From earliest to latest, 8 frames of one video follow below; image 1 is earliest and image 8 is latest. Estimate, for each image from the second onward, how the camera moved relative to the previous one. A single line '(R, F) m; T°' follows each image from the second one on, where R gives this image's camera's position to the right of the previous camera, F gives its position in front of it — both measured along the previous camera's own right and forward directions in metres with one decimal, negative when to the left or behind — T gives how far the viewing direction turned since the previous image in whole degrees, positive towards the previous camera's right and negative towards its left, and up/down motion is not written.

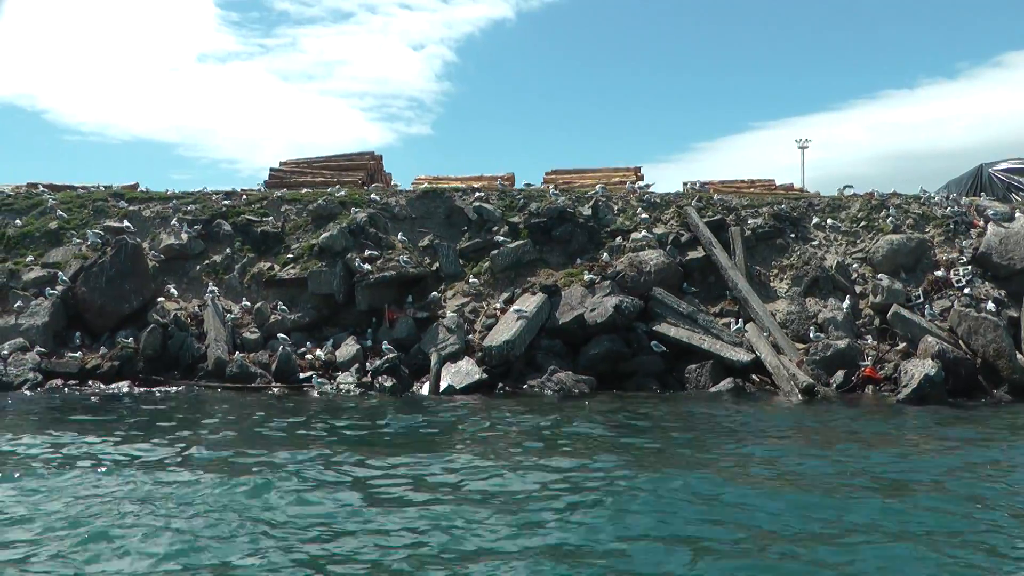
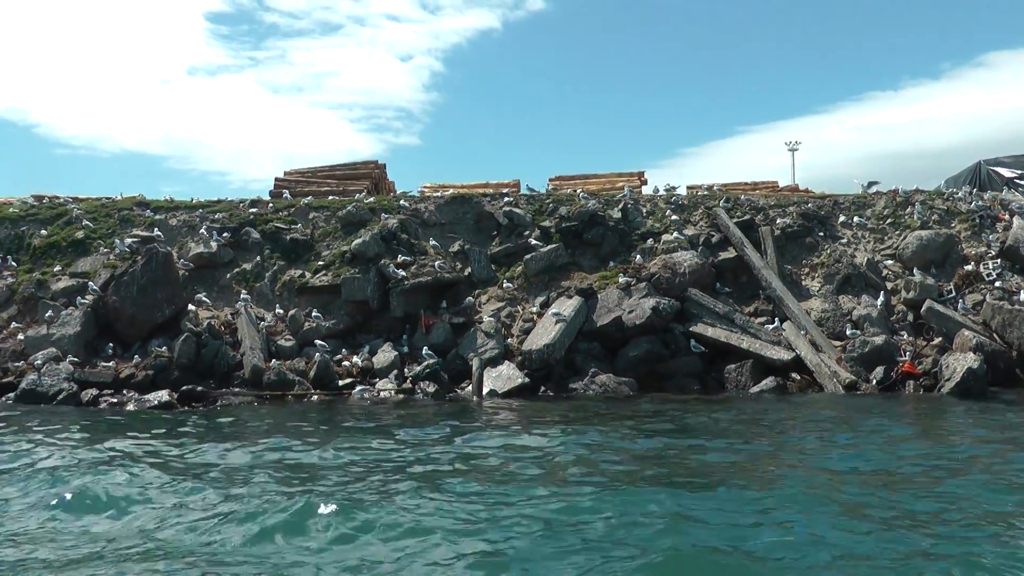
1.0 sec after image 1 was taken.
(-0.7, +0.1) m; +1°
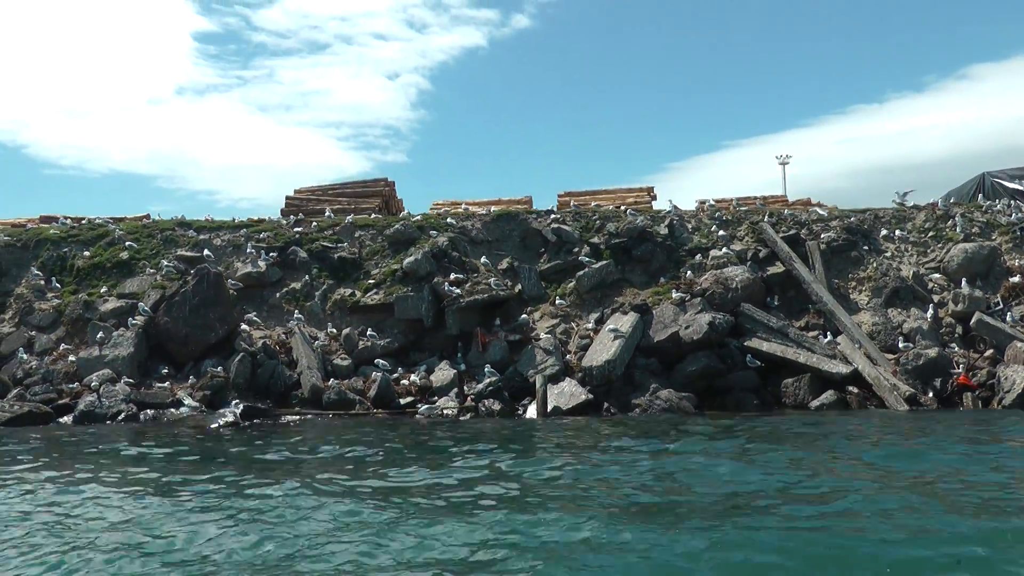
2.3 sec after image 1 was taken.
(-1.0, +0.1) m; +1°
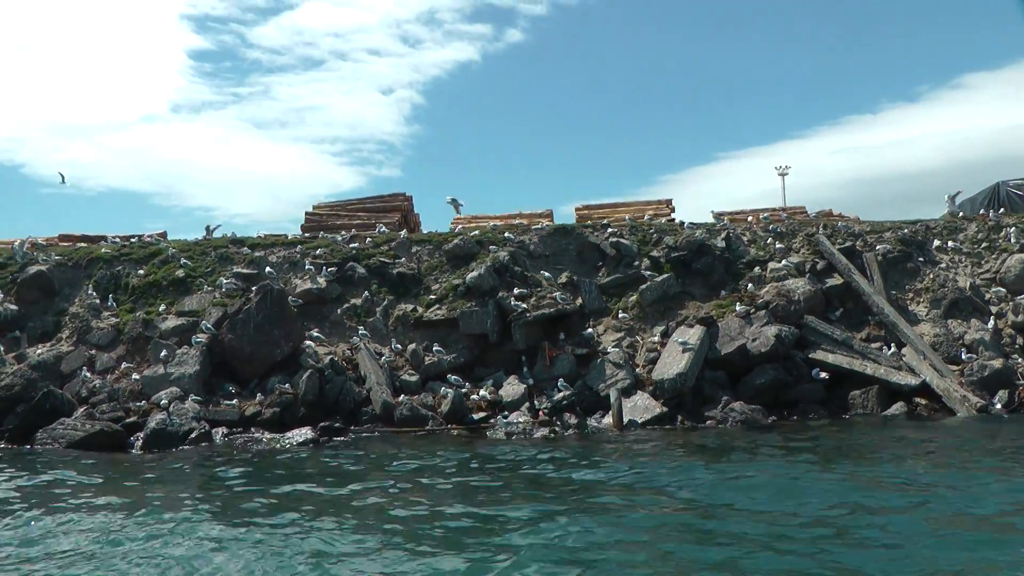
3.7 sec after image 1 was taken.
(-1.1, 0.0) m; +1°
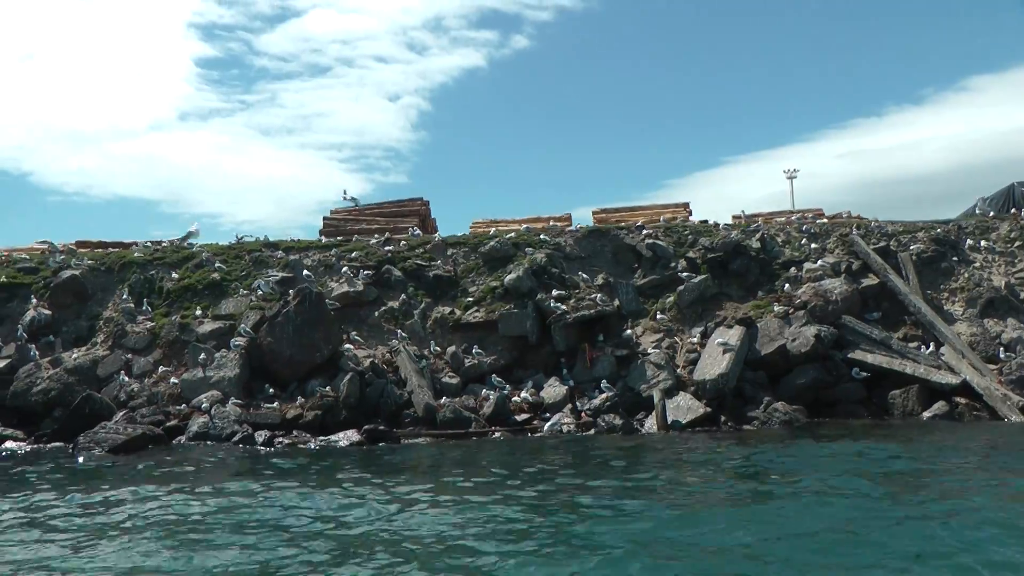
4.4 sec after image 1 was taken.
(-0.5, 0.0) m; 0°
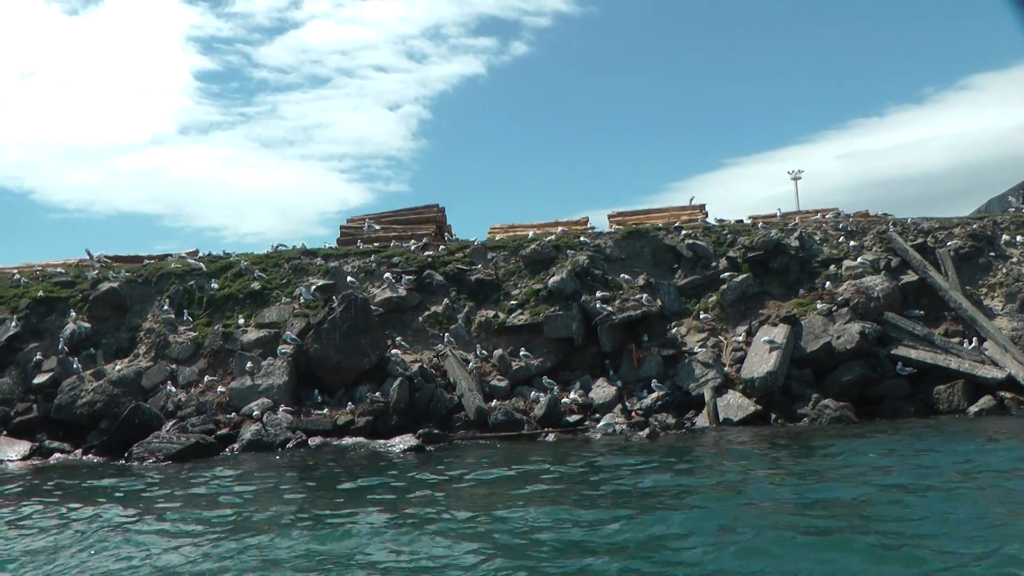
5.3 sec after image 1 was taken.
(-0.6, -0.1) m; 0°
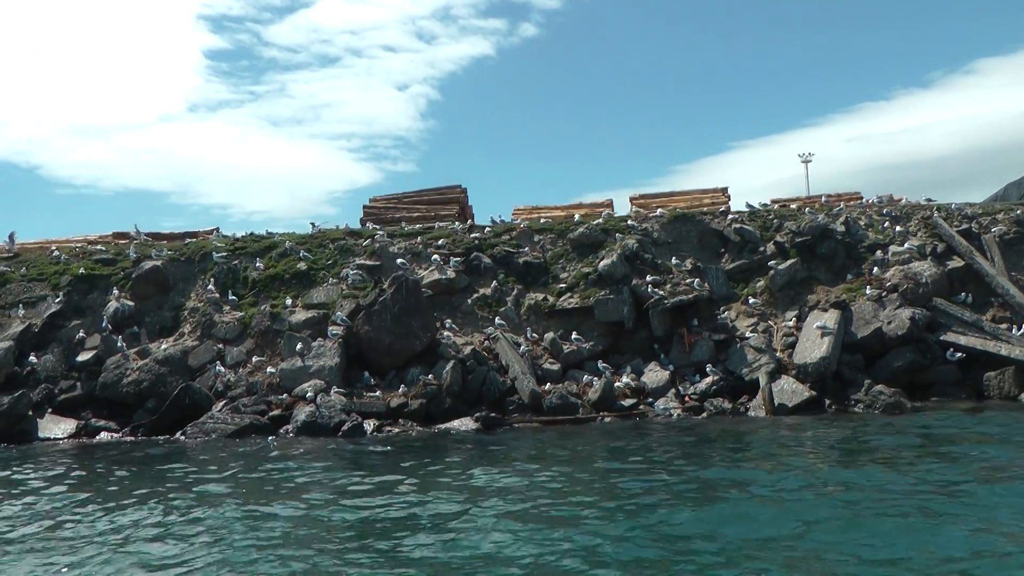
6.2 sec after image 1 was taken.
(-0.7, 0.0) m; 0°
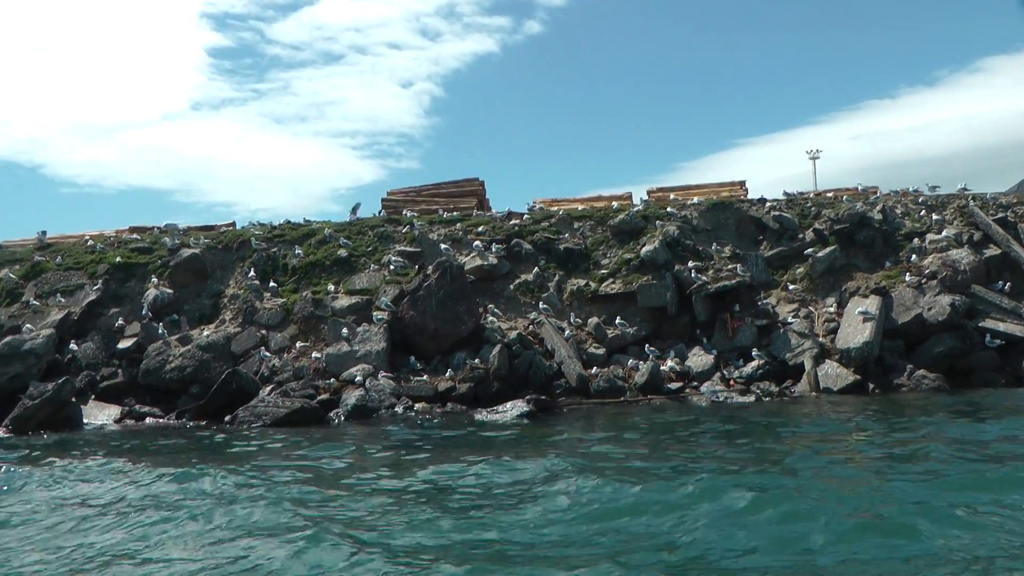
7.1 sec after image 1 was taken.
(-0.6, -0.2) m; 0°
